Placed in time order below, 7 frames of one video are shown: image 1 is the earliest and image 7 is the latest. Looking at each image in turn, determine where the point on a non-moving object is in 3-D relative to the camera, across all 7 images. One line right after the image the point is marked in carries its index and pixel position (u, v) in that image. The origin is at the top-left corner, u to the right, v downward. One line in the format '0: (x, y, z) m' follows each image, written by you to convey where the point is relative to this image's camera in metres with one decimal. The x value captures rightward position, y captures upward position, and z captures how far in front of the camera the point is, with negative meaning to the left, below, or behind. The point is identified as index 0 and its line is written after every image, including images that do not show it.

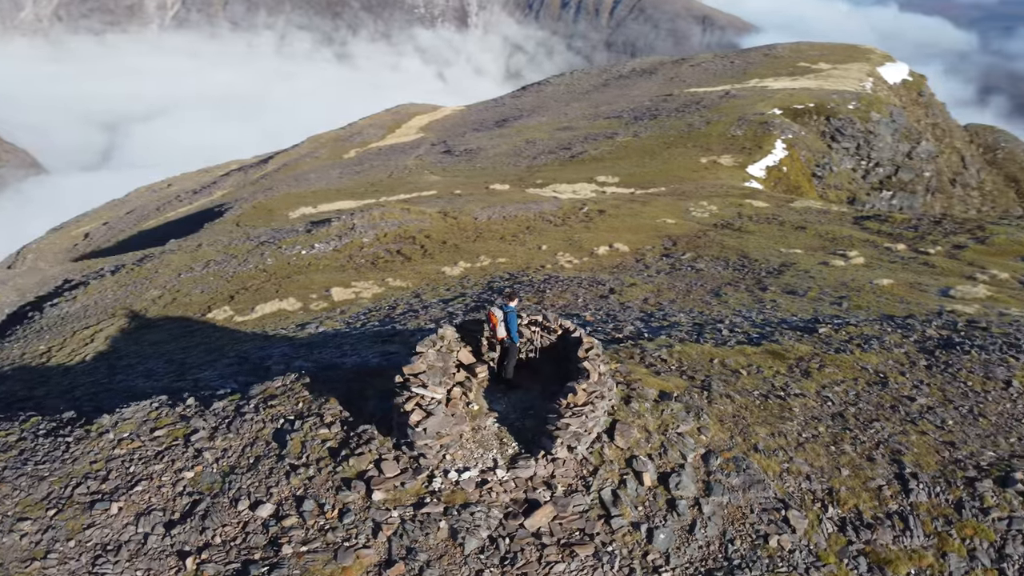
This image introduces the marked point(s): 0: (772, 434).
0: (+5.6, -3.1, +17.2) m
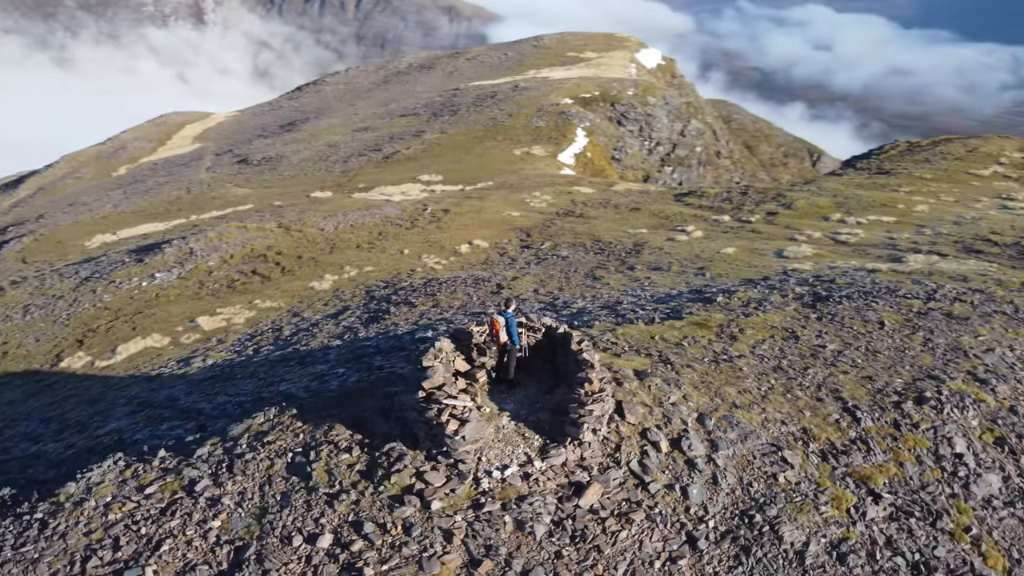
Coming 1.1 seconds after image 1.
0: (+5.7, -2.6, +20.3) m
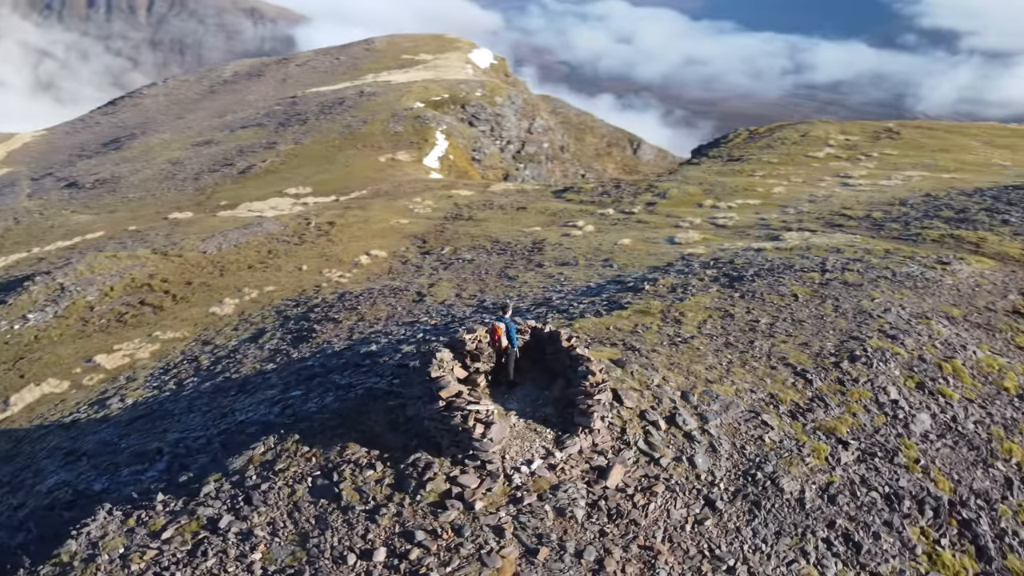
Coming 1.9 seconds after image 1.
0: (+5.5, -2.2, +22.7) m
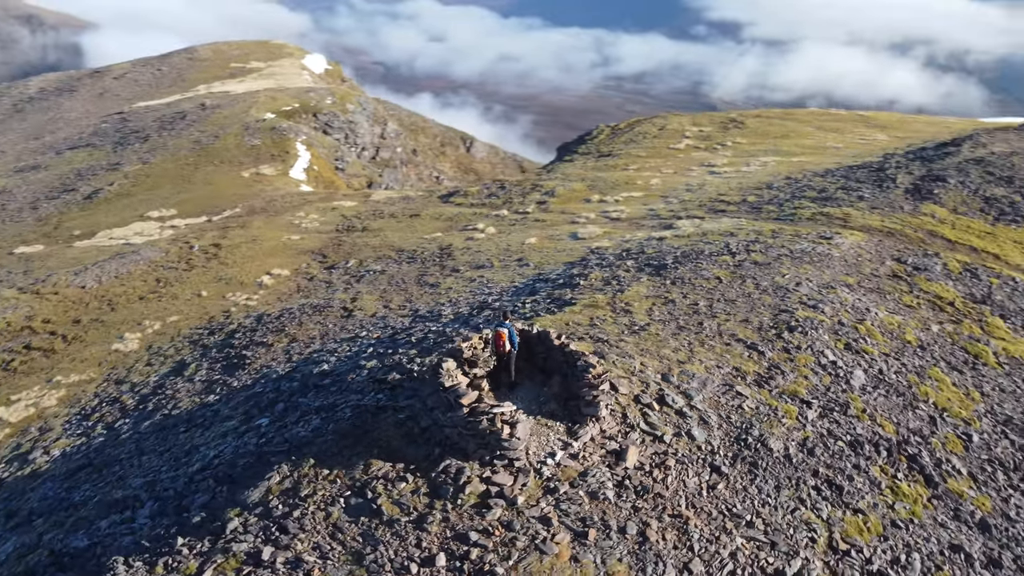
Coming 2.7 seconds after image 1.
0: (+5.0, -1.9, +25.0) m
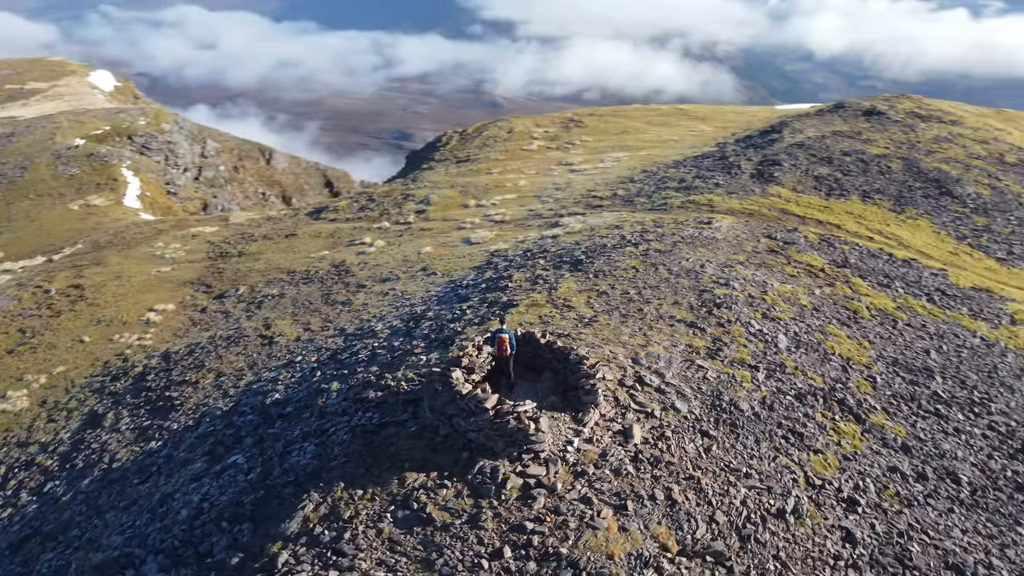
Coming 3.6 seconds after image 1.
0: (+4.0, -1.7, +27.7) m
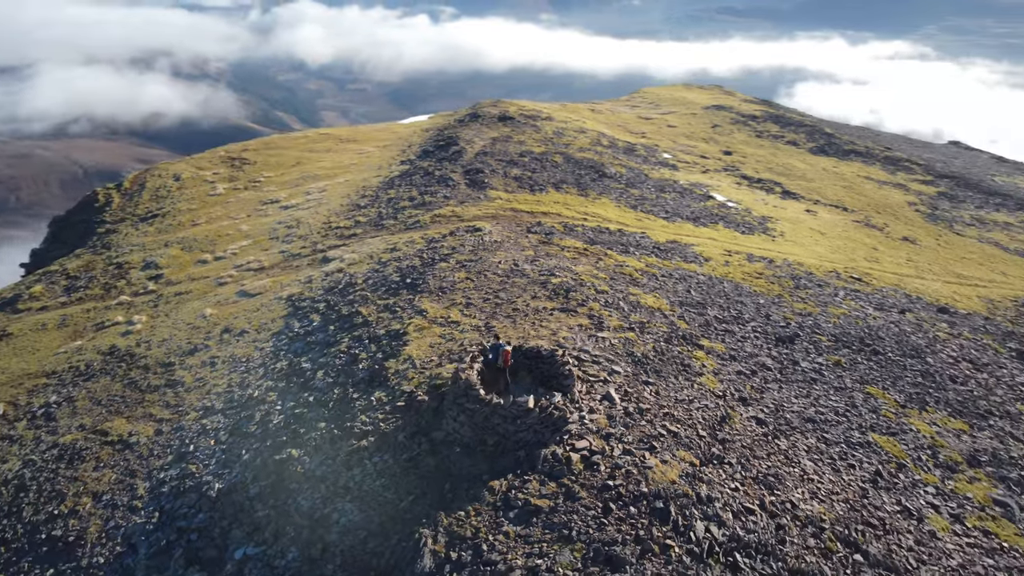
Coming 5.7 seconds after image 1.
0: (+0.9, -1.7, +33.0) m
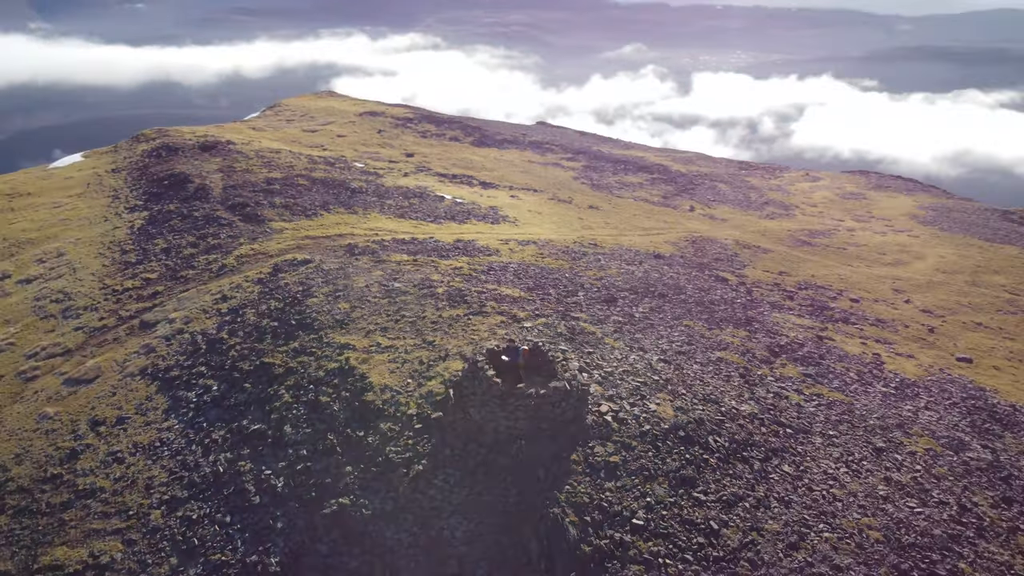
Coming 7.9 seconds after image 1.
0: (-1.8, -2.1, +36.8) m
